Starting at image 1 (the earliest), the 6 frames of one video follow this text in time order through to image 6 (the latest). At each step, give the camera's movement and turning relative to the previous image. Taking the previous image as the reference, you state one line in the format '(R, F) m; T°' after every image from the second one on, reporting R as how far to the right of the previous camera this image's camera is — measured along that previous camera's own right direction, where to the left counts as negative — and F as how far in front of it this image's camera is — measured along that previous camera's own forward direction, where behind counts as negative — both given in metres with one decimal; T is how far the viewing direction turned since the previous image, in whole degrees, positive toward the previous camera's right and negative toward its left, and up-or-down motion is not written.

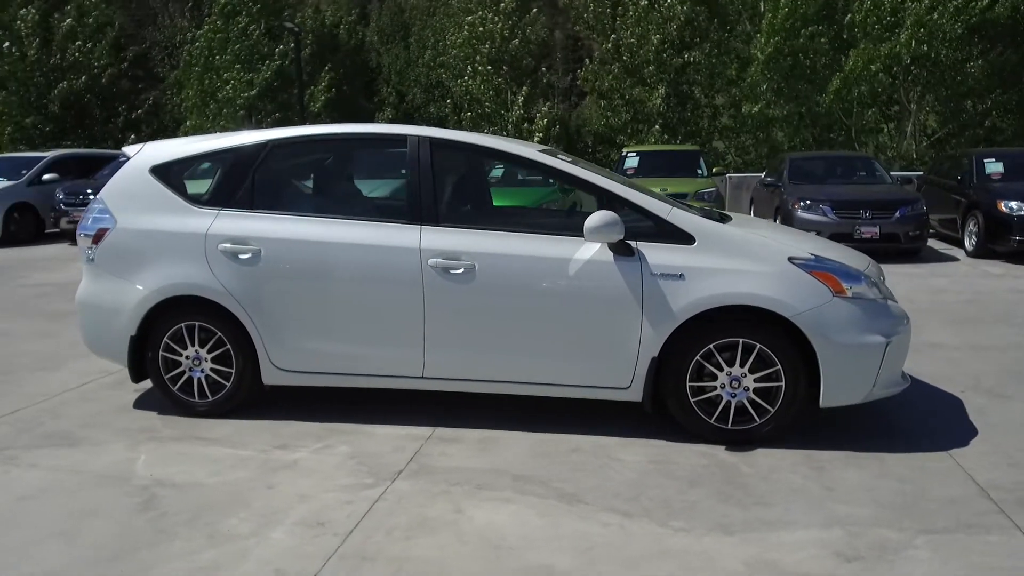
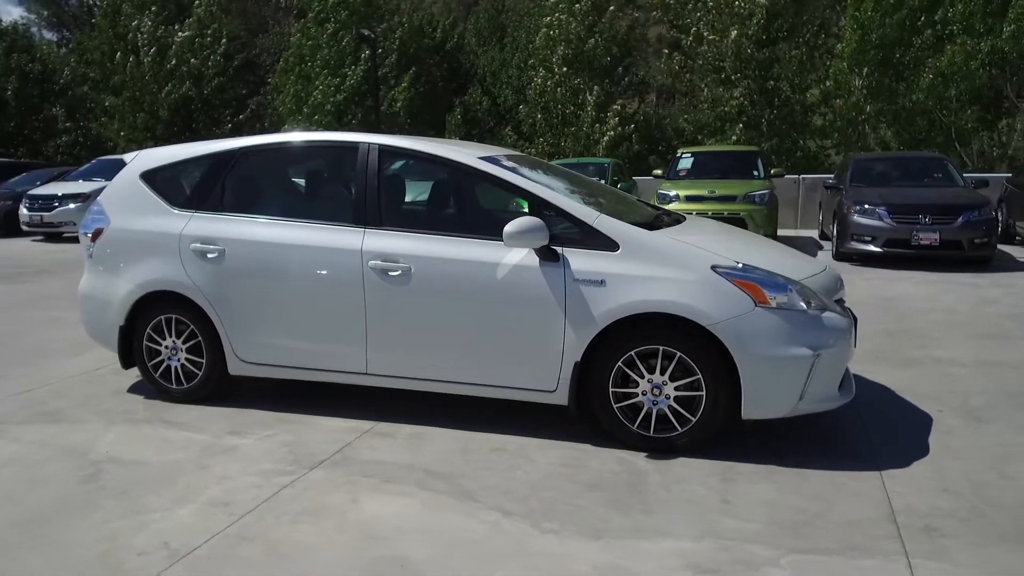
(+1.1, -0.1) m; -8°
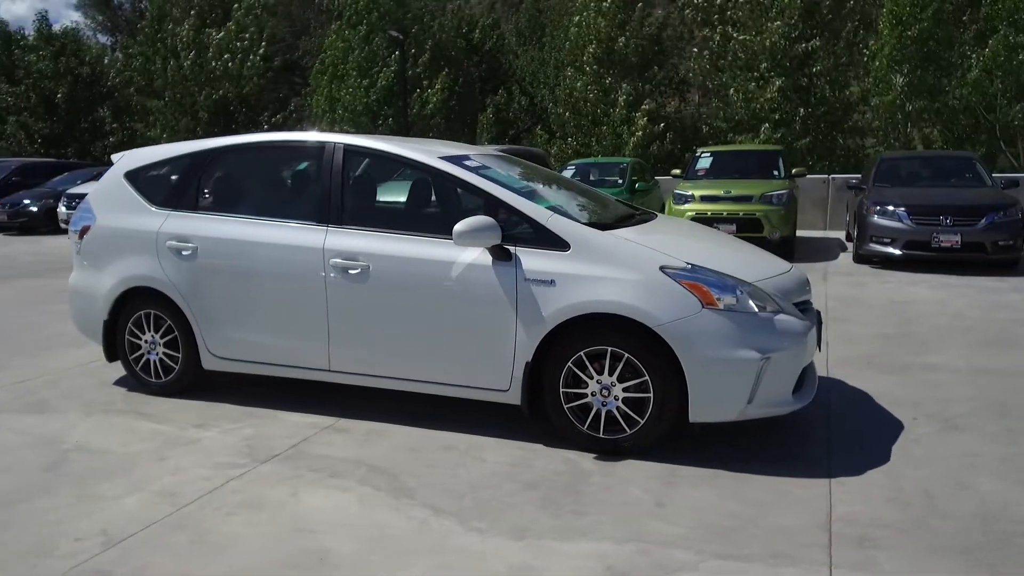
(+0.6, 0.0) m; -3°
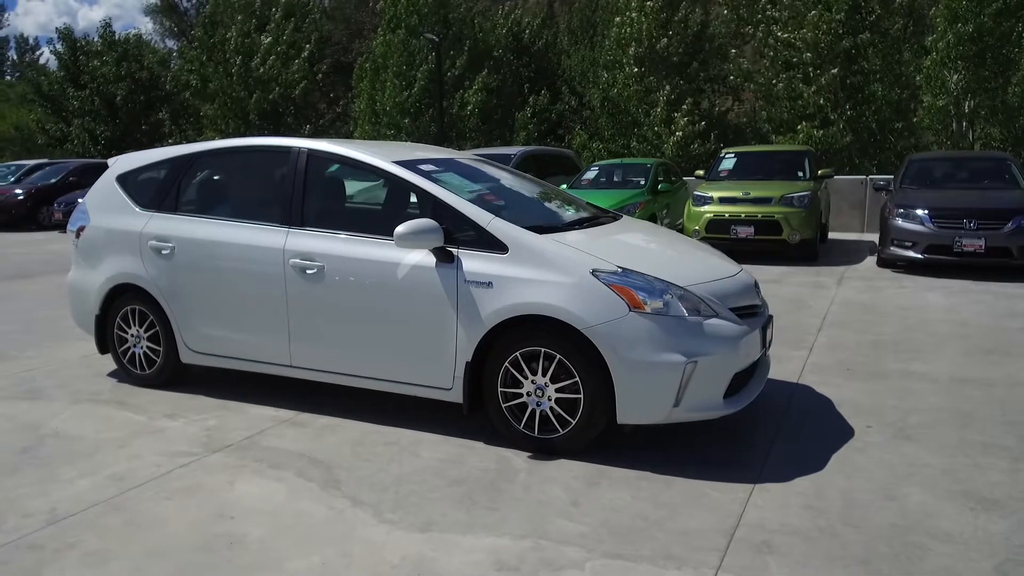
(+0.8, -0.1) m; -4°
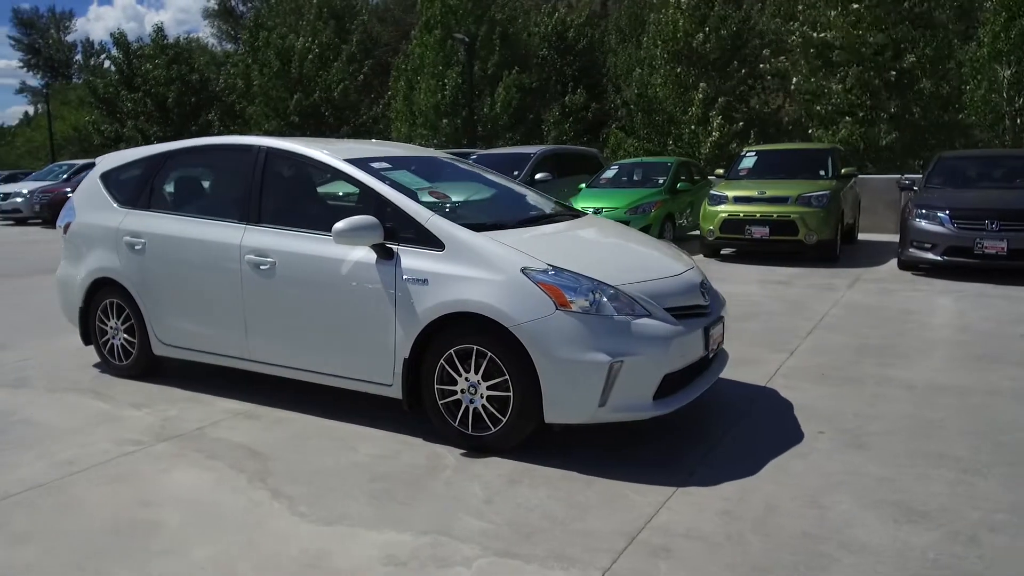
(+0.7, 0.0) m; -4°
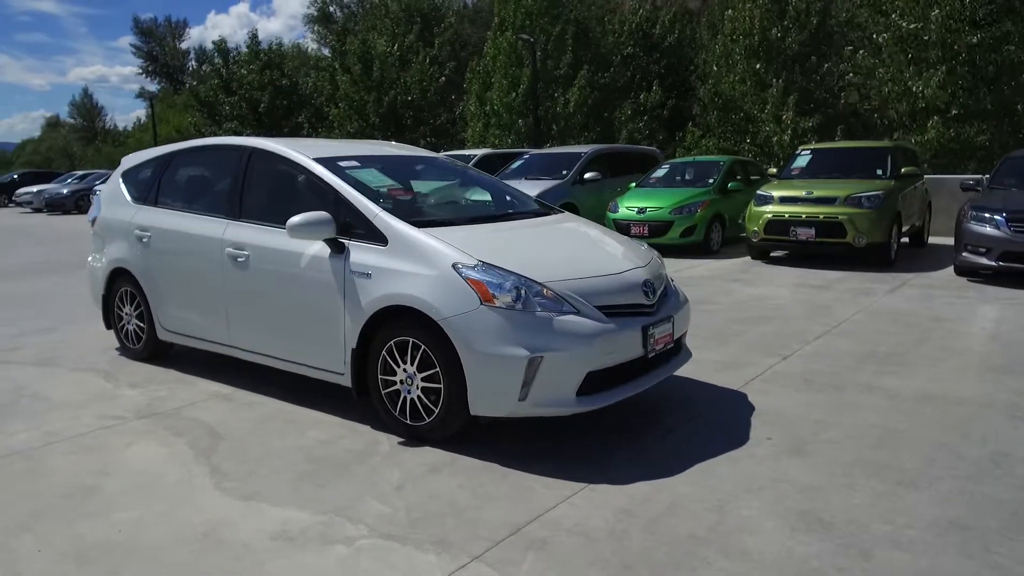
(+1.0, 0.0) m; -7°
